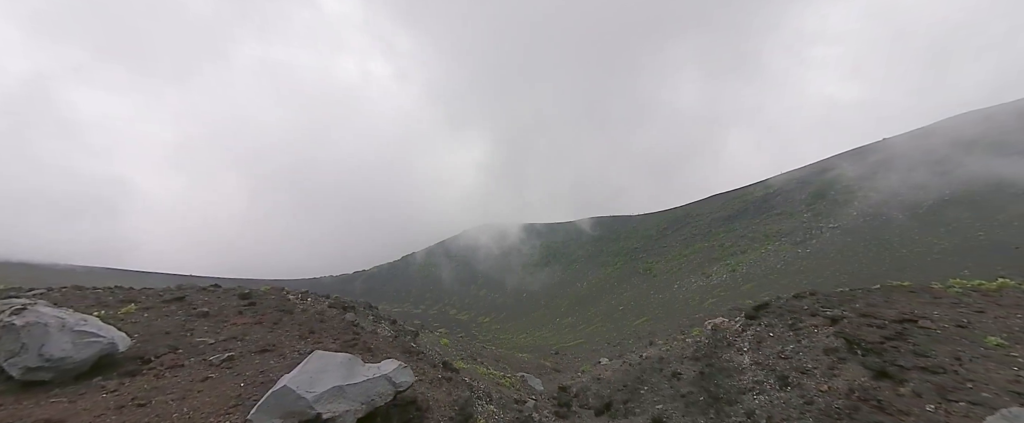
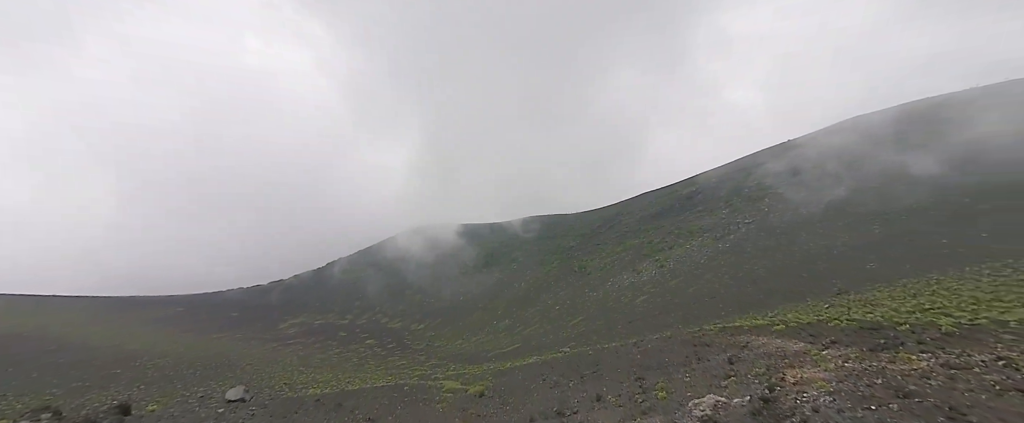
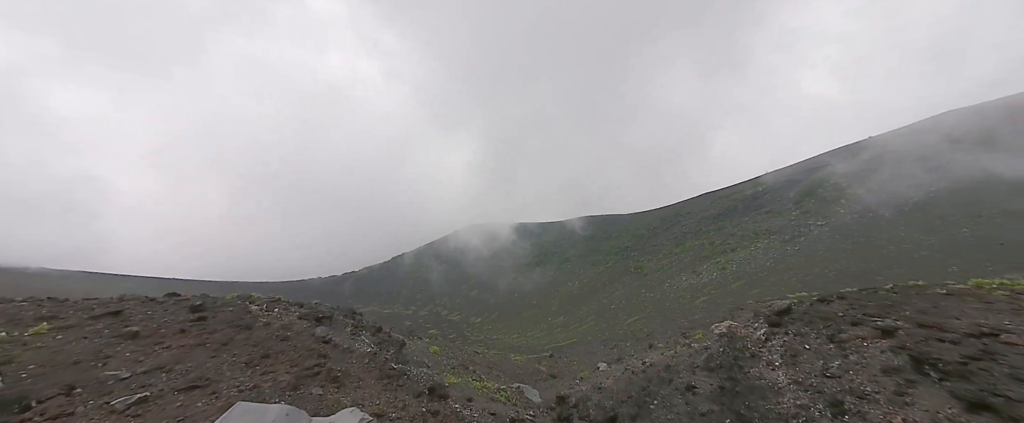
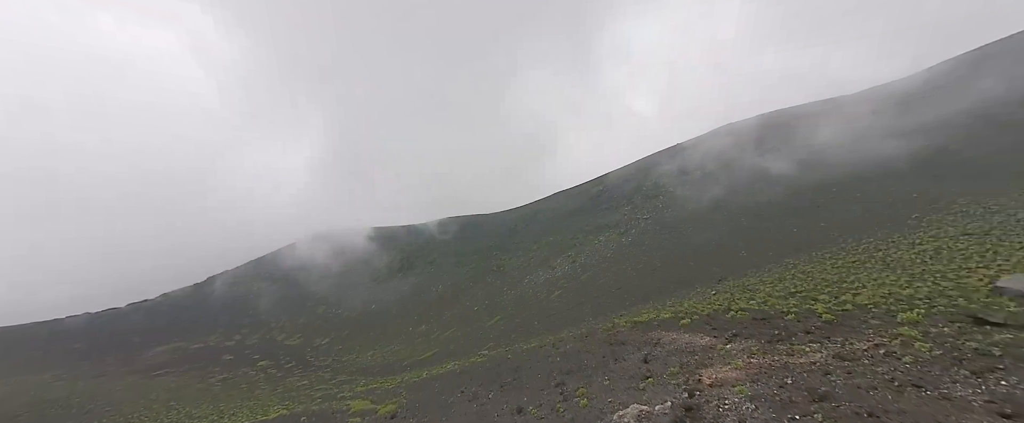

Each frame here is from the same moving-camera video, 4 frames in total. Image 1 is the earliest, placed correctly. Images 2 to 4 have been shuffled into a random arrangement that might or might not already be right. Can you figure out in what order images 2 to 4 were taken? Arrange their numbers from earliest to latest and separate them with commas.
3, 2, 4
